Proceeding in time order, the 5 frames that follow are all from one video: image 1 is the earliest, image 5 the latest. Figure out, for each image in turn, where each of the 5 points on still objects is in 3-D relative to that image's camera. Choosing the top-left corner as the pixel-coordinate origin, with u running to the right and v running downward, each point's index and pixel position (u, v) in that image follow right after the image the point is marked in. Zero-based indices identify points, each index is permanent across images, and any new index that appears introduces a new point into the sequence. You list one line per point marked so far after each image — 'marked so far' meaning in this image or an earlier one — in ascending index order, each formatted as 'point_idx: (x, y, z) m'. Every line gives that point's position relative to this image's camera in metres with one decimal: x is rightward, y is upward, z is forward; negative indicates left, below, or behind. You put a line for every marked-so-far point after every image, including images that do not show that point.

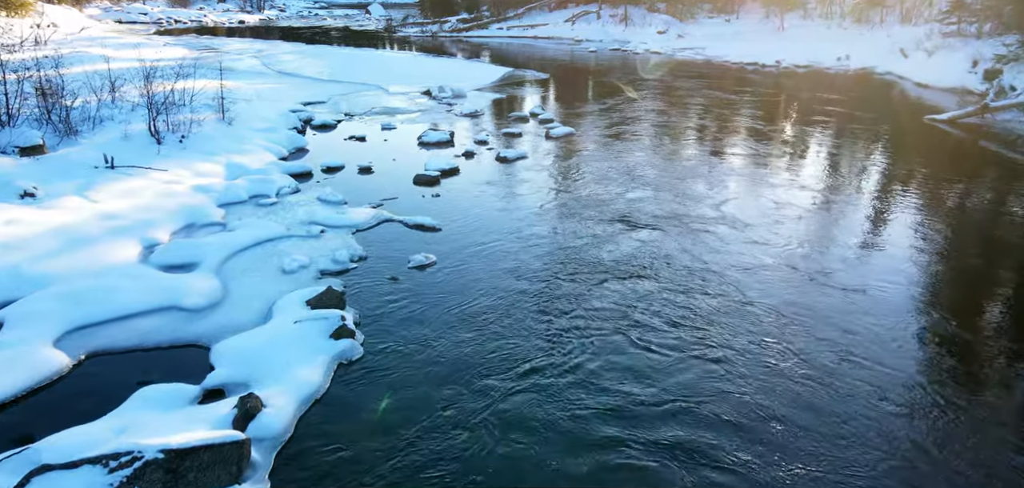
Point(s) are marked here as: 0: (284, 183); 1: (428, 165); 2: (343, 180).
0: (-4.2, +1.1, +12.8) m
1: (-1.8, +1.6, +14.6) m
2: (-3.4, +1.2, +13.8) m
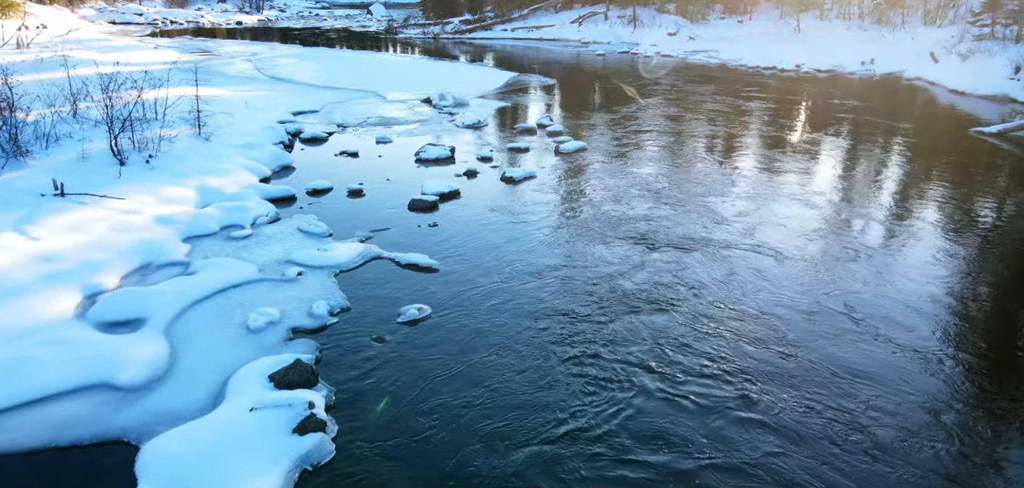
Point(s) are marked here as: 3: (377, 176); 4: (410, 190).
0: (-4.1, +0.5, +11.3) m
1: (-1.7, +1.0, +13.1) m
2: (-3.2, +0.7, +12.3) m
3: (-2.8, +1.4, +14.2) m
4: (-2.0, +1.0, +13.3) m
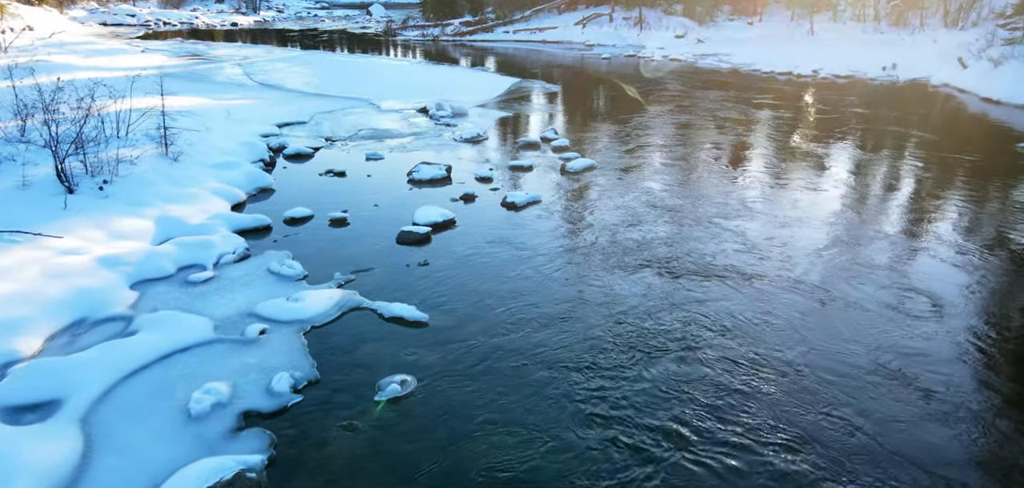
0: (-4.0, -0.1, +9.8) m
1: (-1.6, +0.4, +11.6) m
2: (-3.2, +0.1, +10.8) m
3: (-2.7, +0.8, +12.8) m
4: (-1.9, +0.4, +11.9) m
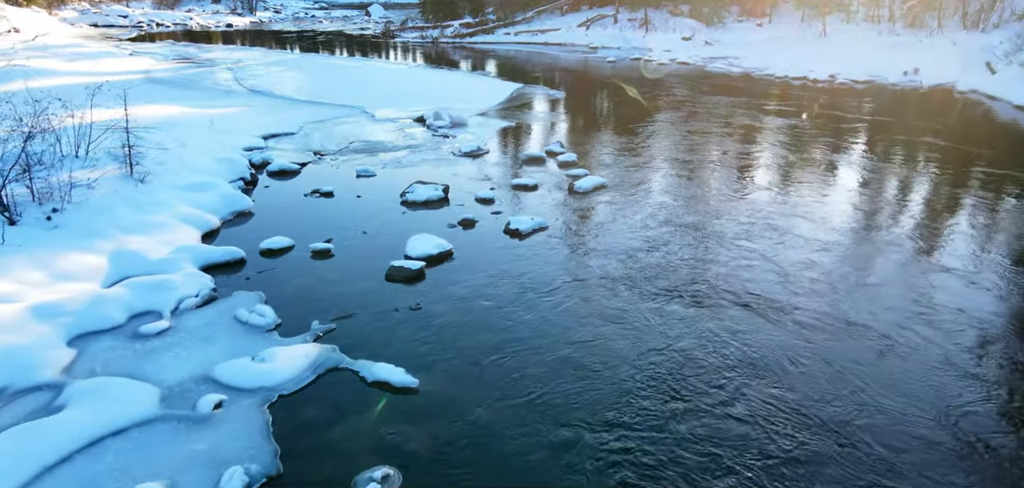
0: (-4.0, -0.6, +8.5) m
1: (-1.5, -0.1, +10.3) m
2: (-3.1, -0.4, +9.5) m
3: (-2.7, +0.3, +11.5) m
4: (-1.8, -0.1, +10.6) m
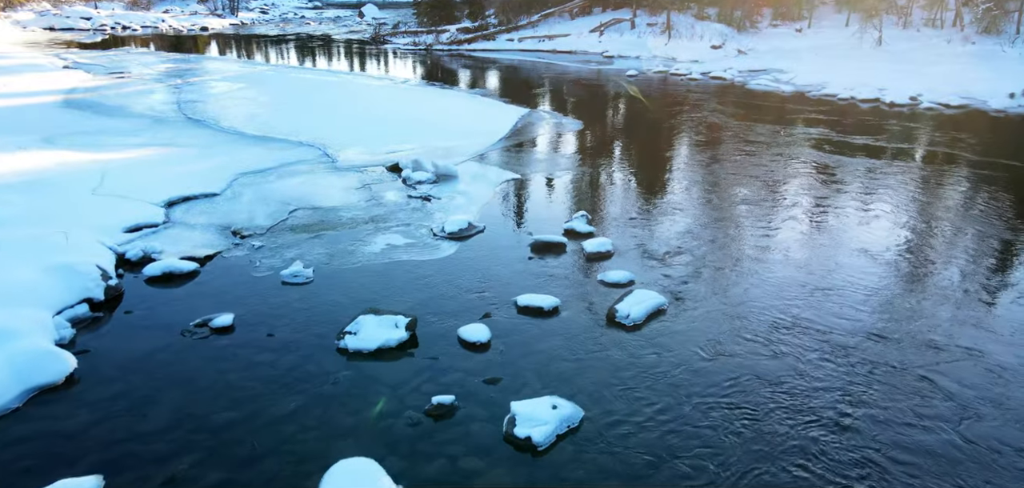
0: (-3.9, -2.5, +3.4) m
1: (-1.5, -2.0, +5.2) m
2: (-3.1, -2.4, +4.4) m
3: (-2.6, -1.7, +6.4) m
4: (-1.8, -2.0, +5.5) m
